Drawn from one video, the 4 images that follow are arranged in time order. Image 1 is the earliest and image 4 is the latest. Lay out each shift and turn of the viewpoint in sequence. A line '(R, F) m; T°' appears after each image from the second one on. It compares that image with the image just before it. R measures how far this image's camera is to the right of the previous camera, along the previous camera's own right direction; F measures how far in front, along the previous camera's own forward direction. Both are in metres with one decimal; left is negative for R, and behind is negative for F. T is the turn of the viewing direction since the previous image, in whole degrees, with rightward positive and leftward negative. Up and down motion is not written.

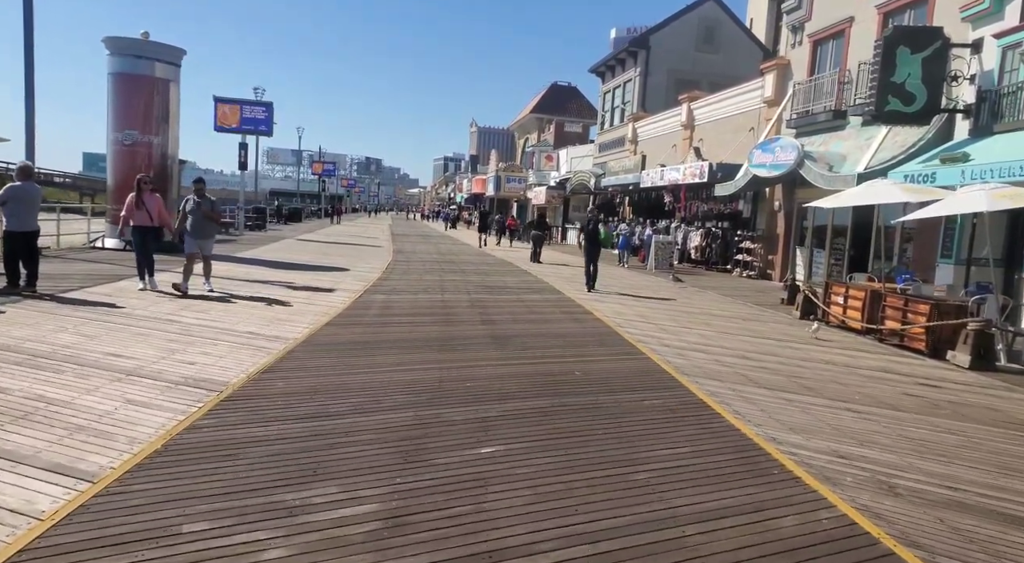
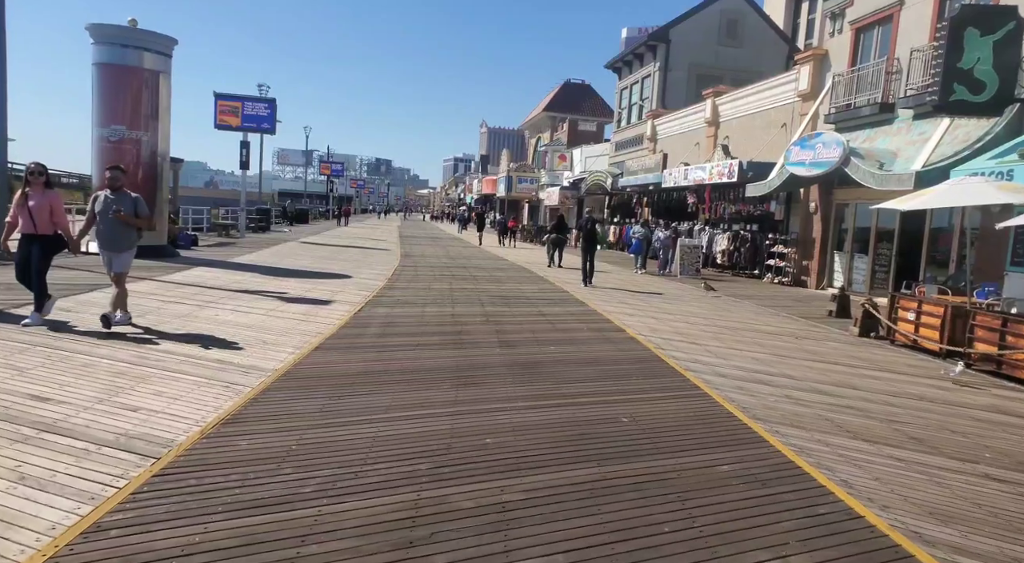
(-0.2, +1.5) m; -1°
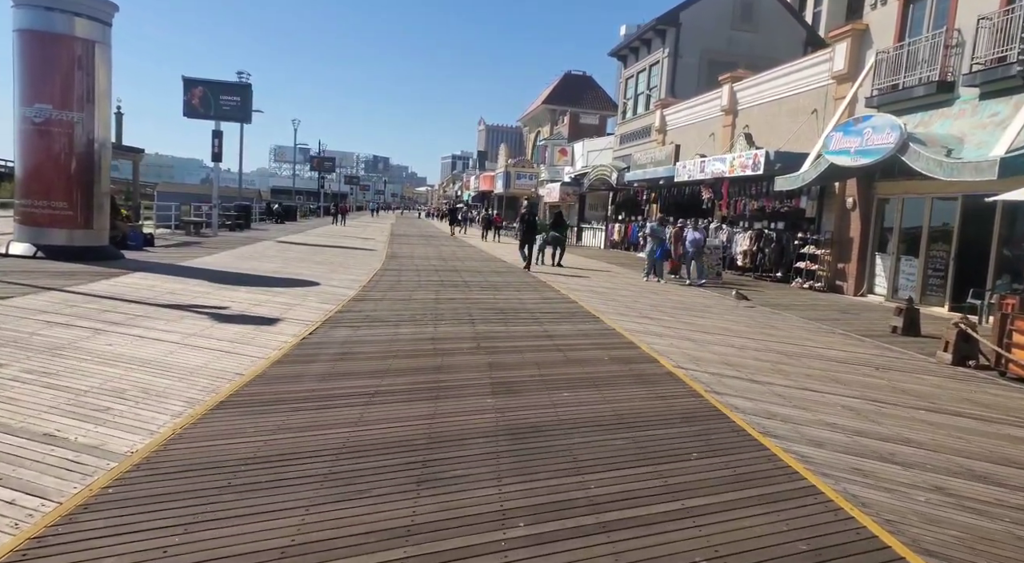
(0.0, +2.4) m; 0°
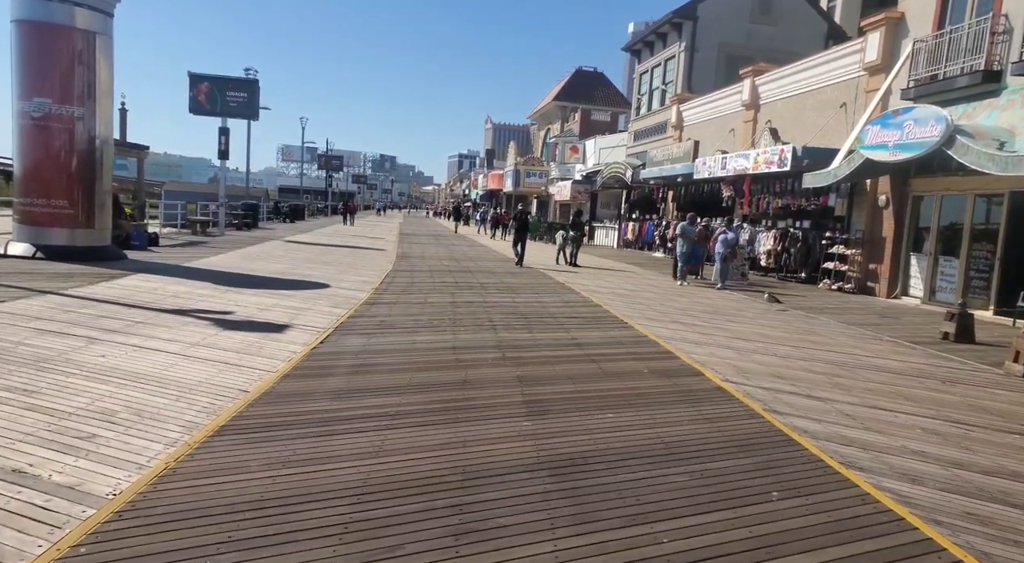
(-0.3, +0.7) m; -1°
